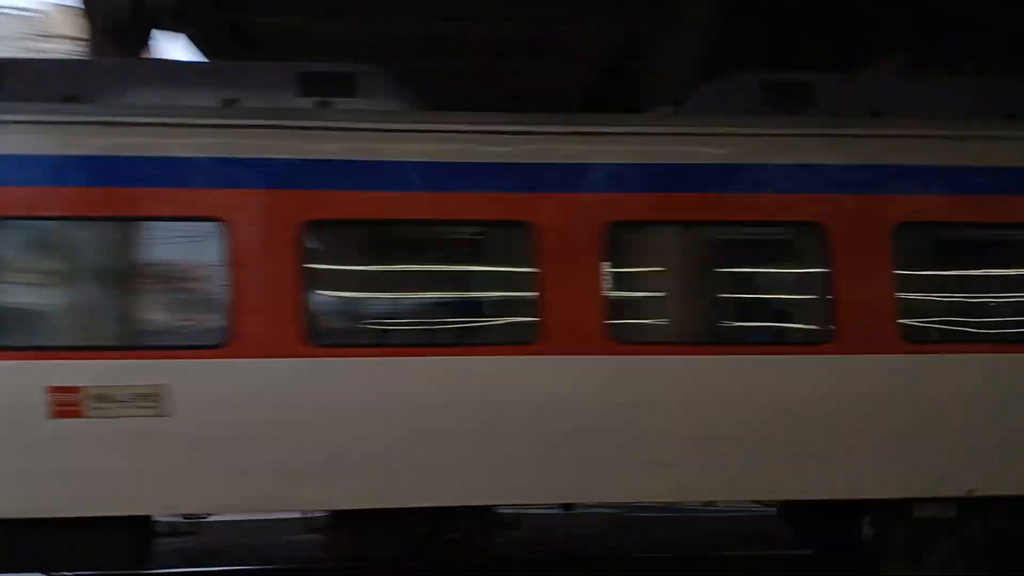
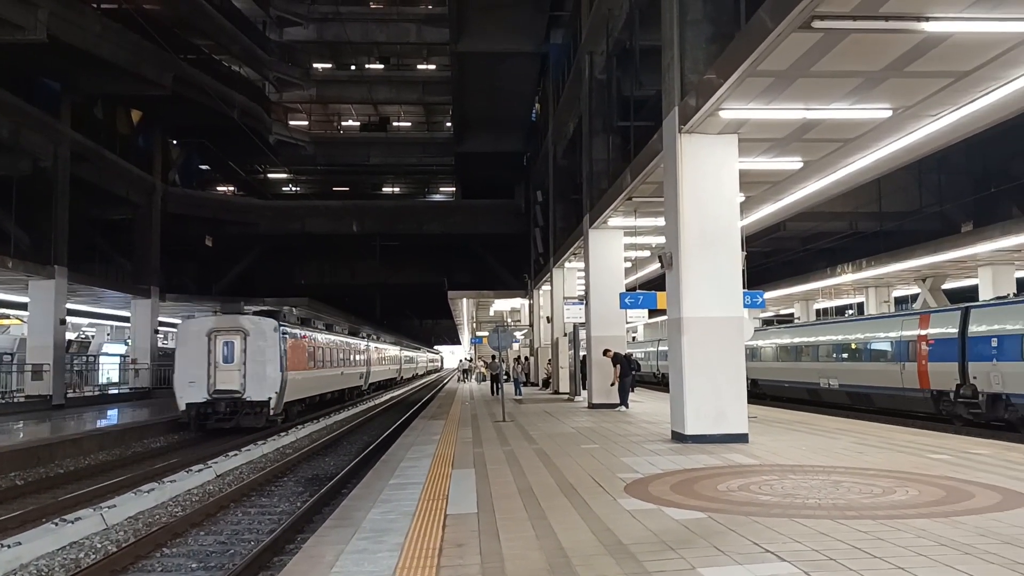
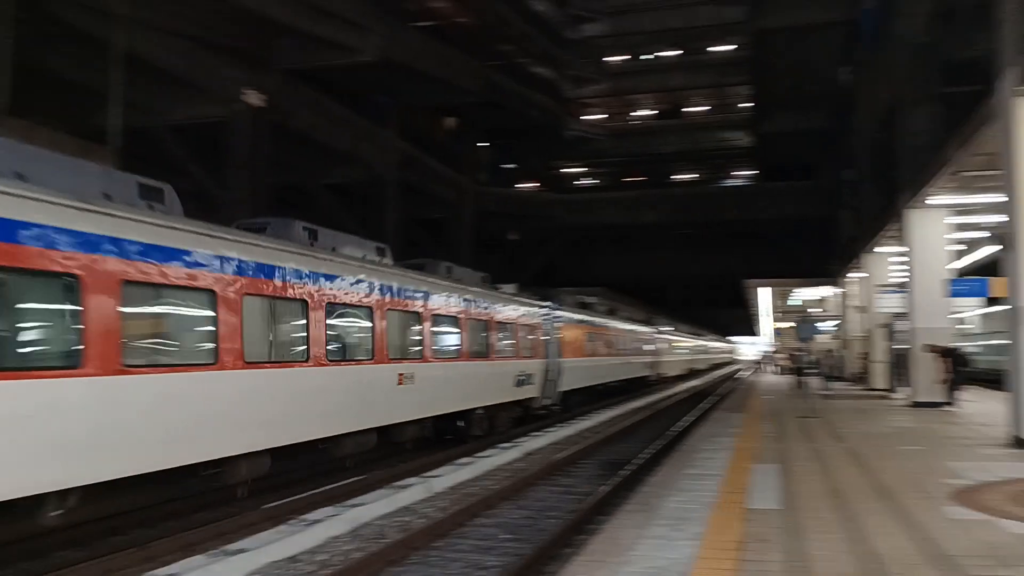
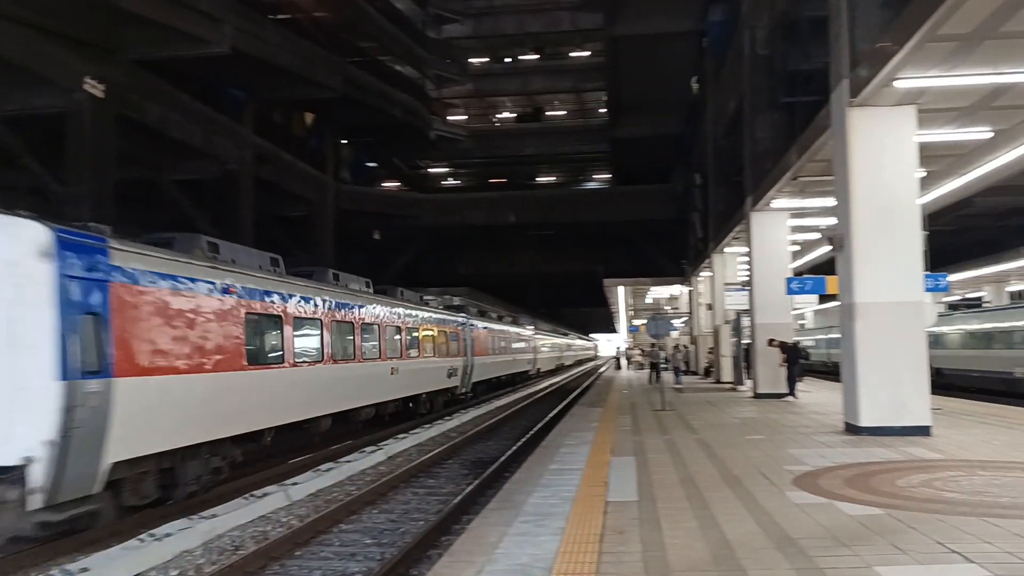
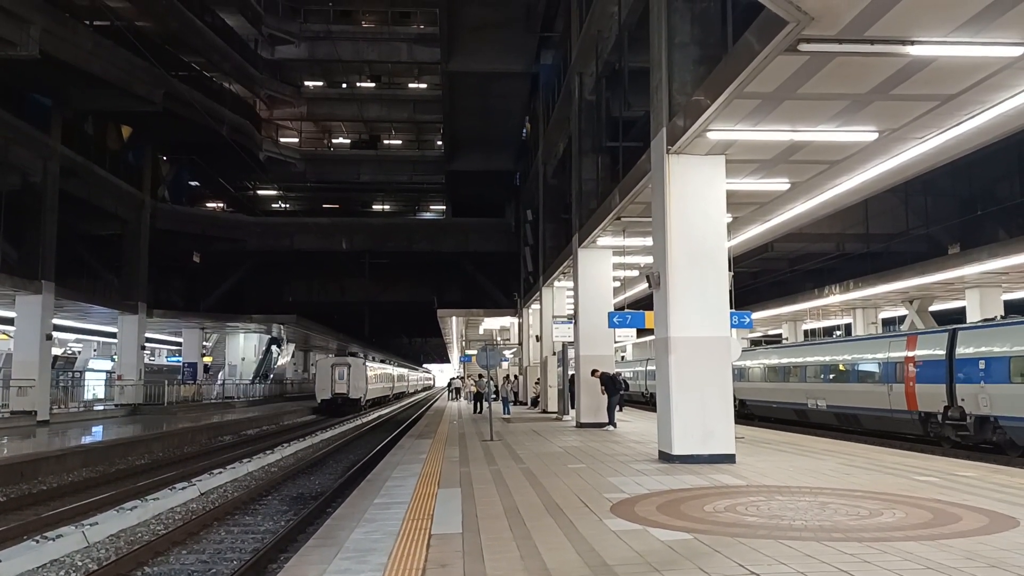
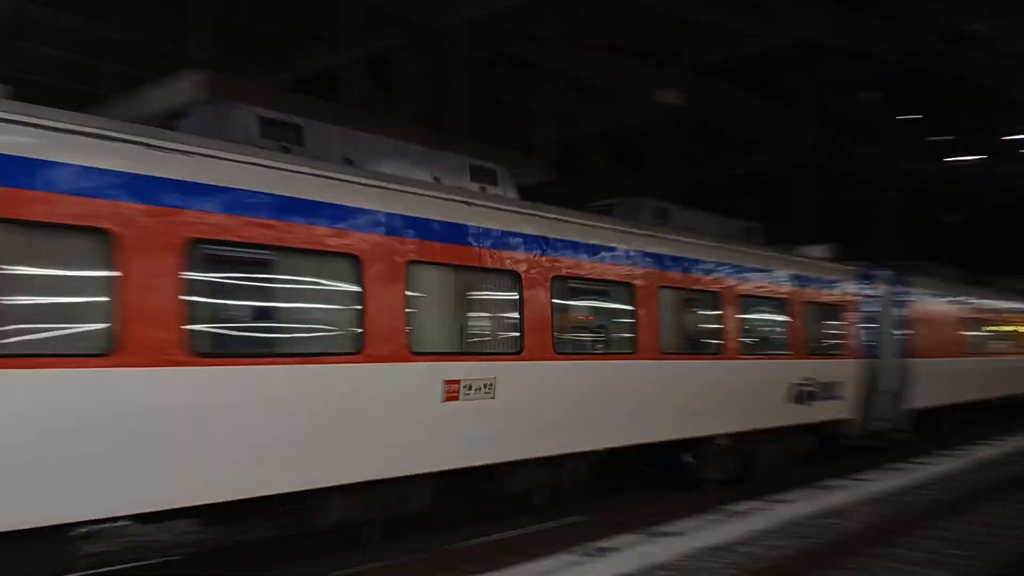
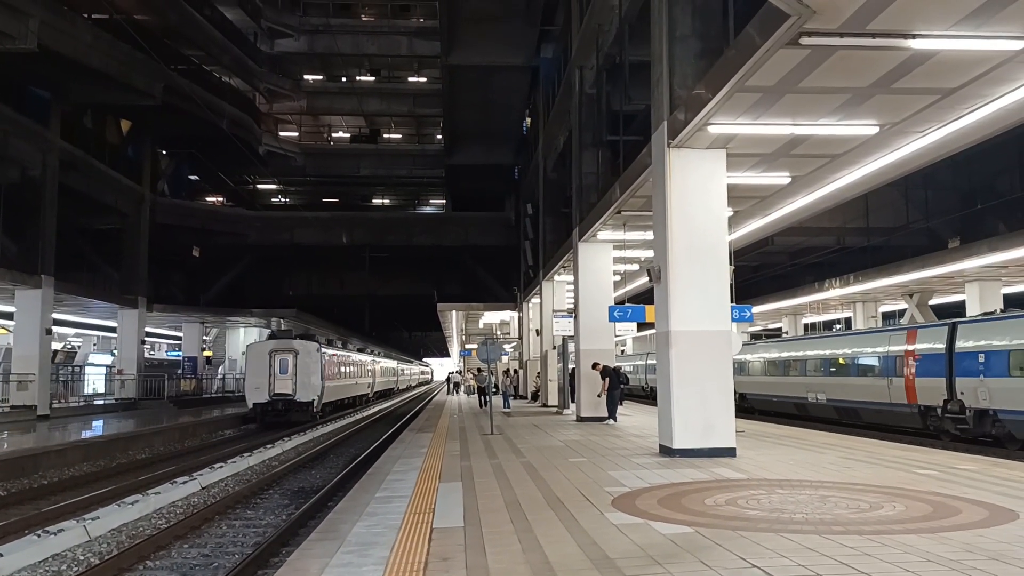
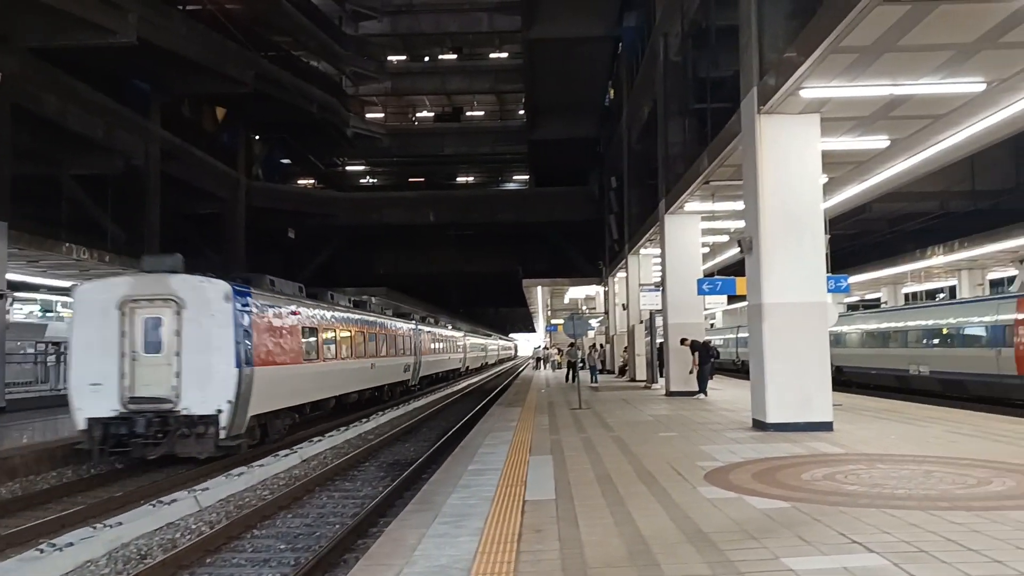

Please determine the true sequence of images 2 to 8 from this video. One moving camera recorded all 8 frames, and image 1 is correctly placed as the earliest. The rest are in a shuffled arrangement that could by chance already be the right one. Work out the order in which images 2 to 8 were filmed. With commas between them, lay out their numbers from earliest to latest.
6, 3, 4, 8, 2, 7, 5
